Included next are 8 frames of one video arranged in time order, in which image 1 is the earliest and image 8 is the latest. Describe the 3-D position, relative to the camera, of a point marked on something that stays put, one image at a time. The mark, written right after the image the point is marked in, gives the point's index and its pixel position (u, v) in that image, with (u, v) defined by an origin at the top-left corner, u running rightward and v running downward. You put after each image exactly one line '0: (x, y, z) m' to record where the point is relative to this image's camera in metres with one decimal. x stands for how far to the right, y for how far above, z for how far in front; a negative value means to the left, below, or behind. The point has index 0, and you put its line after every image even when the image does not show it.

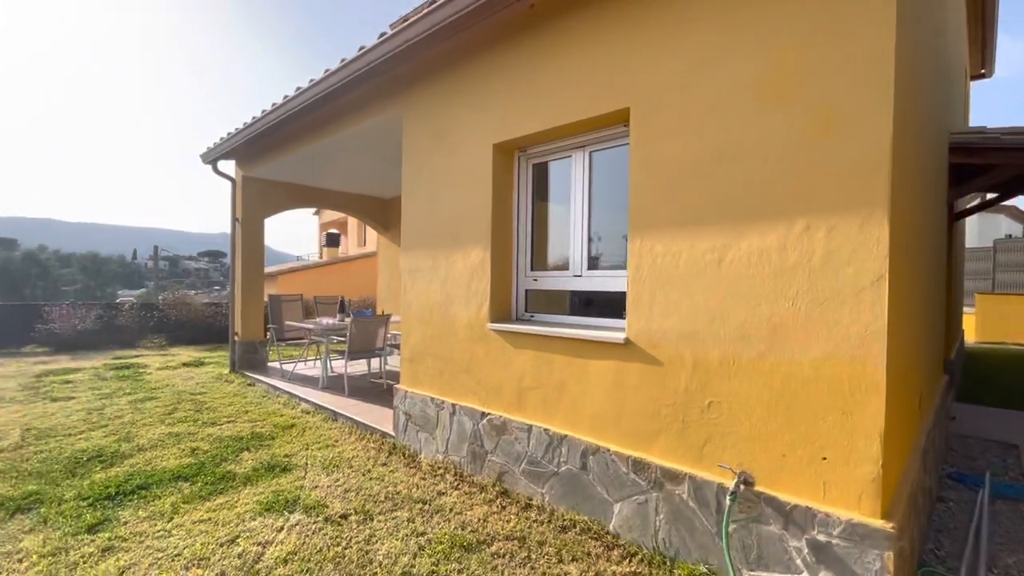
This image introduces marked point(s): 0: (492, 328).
0: (-0.1, -0.3, +3.3) m
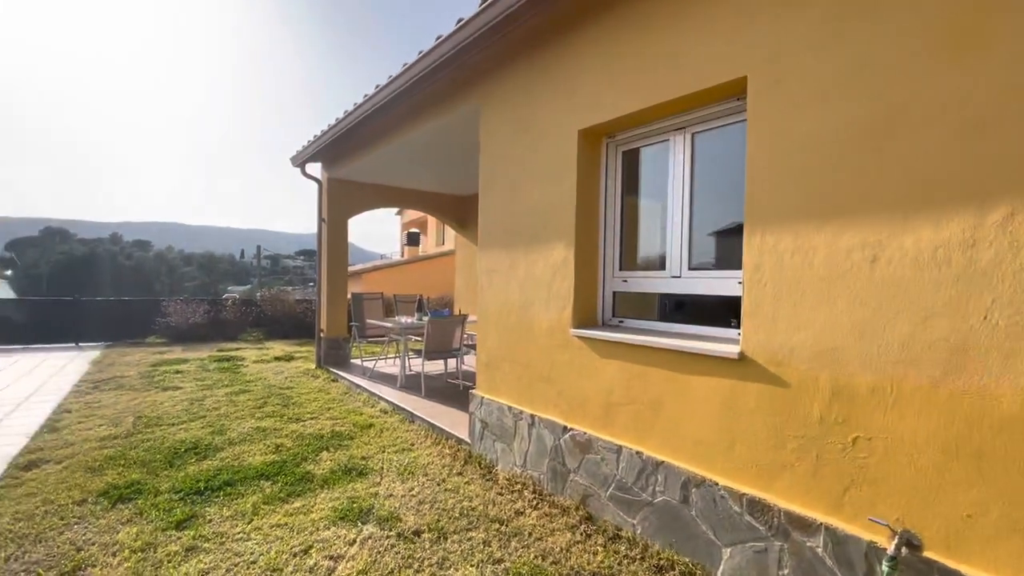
0: (+0.4, -0.3, +3.0) m
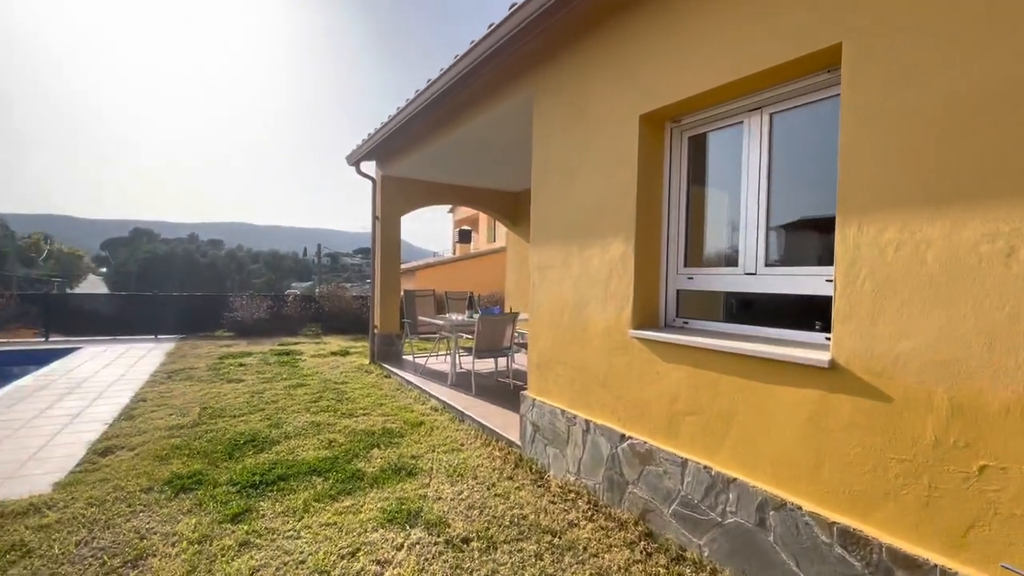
0: (+0.7, -0.3, +2.8) m
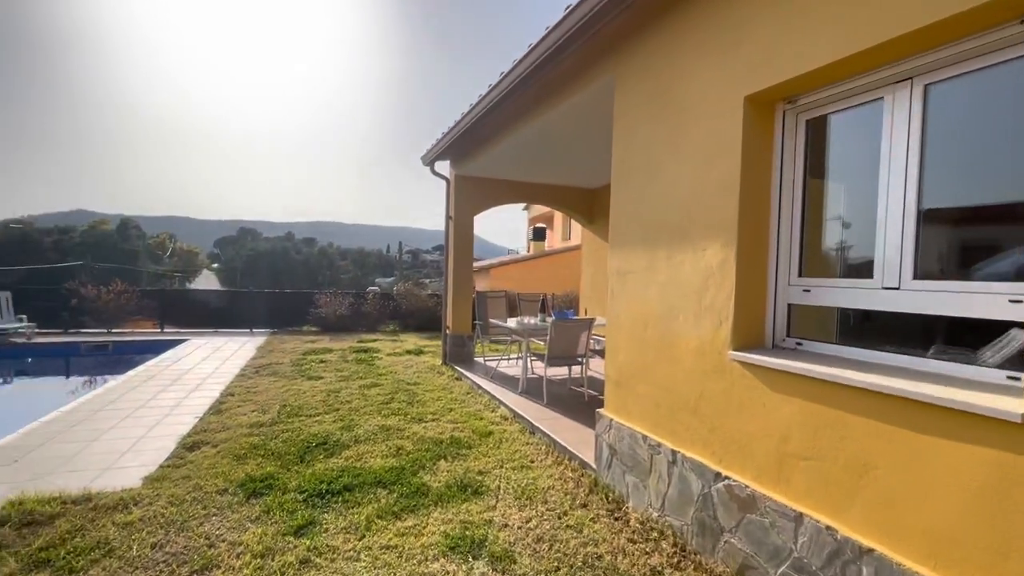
0: (+1.1, -0.3, +2.3) m
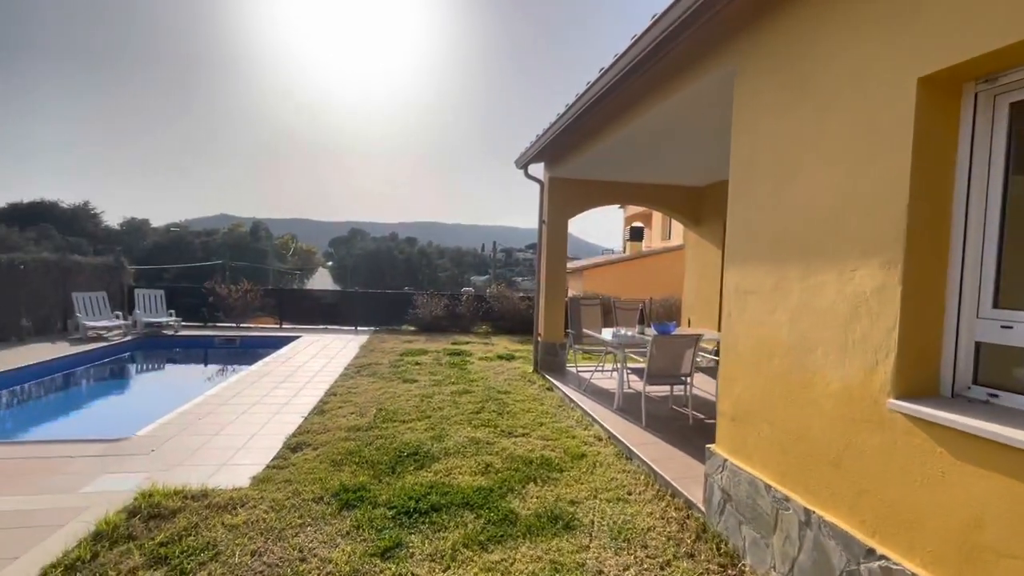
0: (+1.5, -0.5, +1.8) m
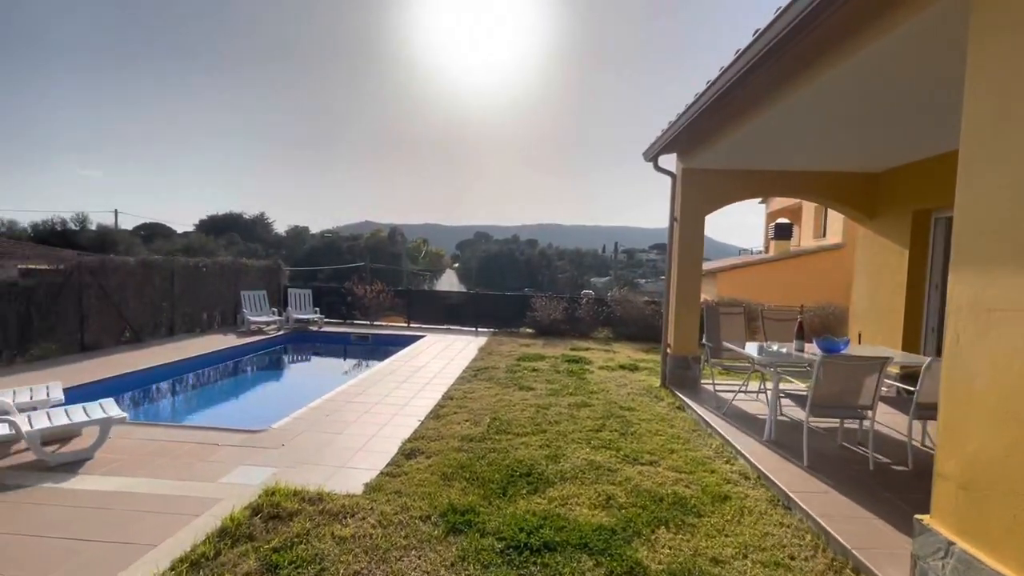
0: (+1.8, -0.5, +1.0) m
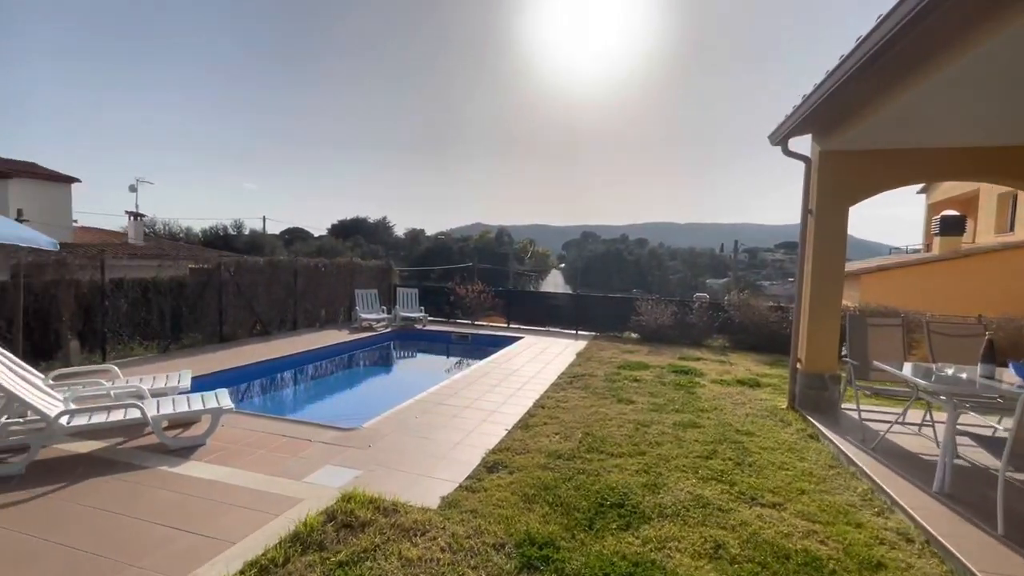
0: (+1.8, -0.6, +0.2) m
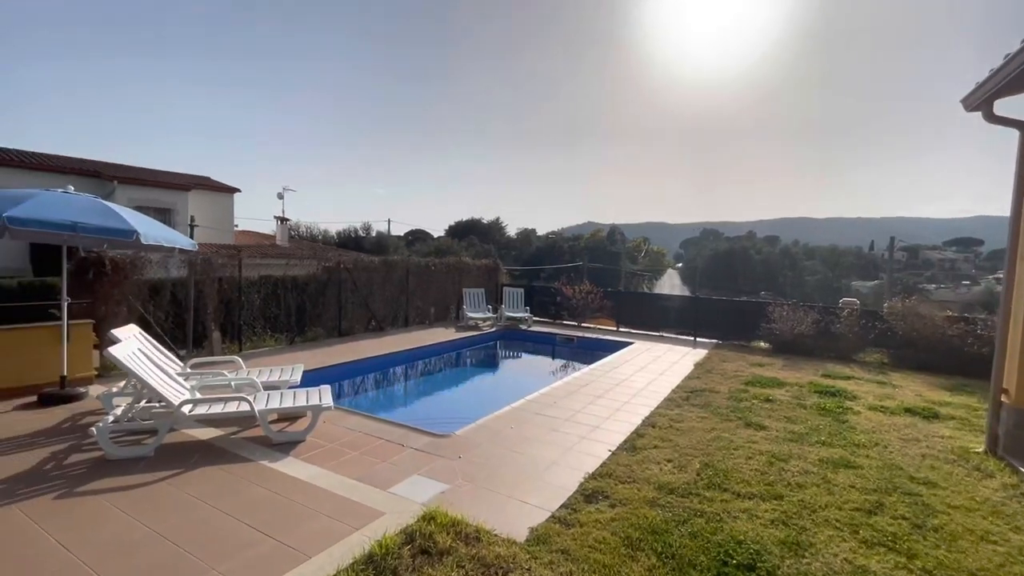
0: (+1.6, -0.6, -0.6) m
